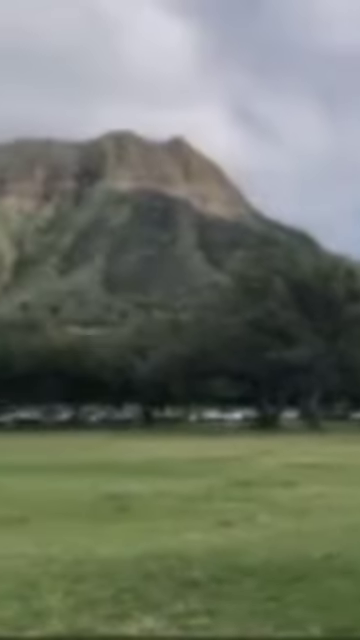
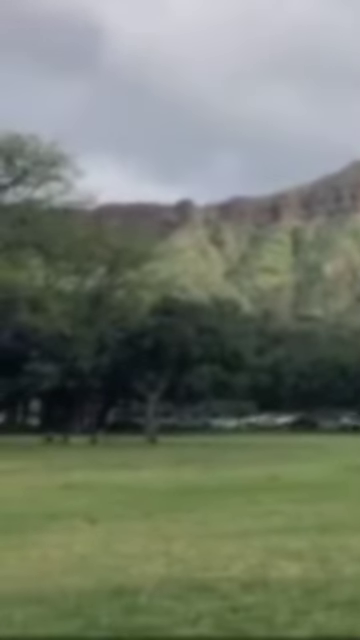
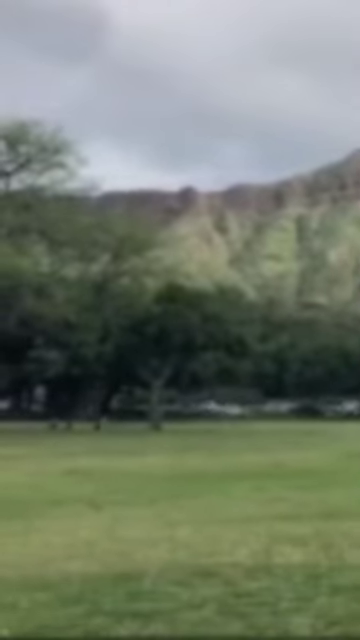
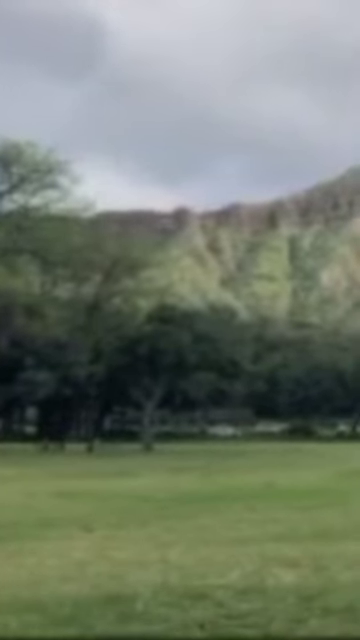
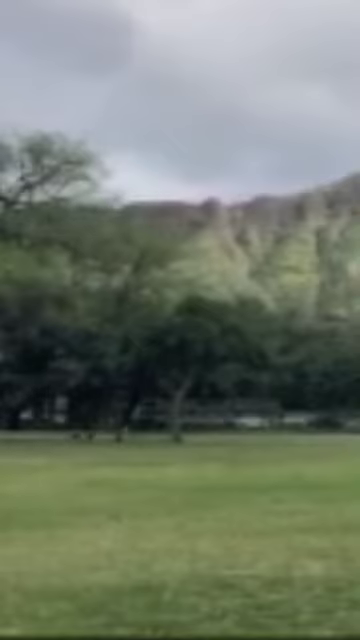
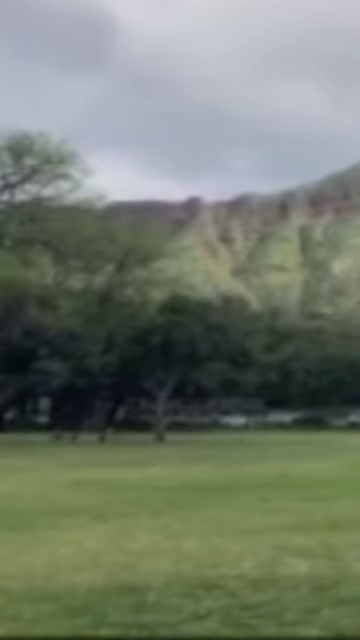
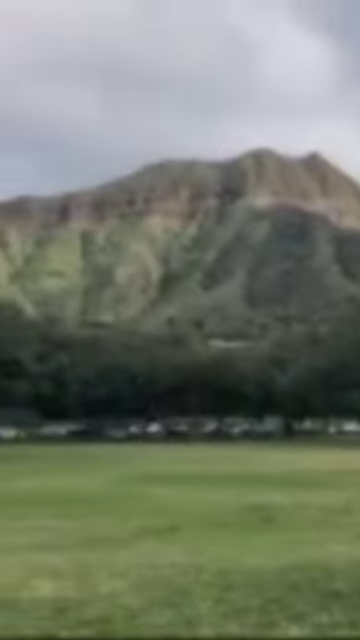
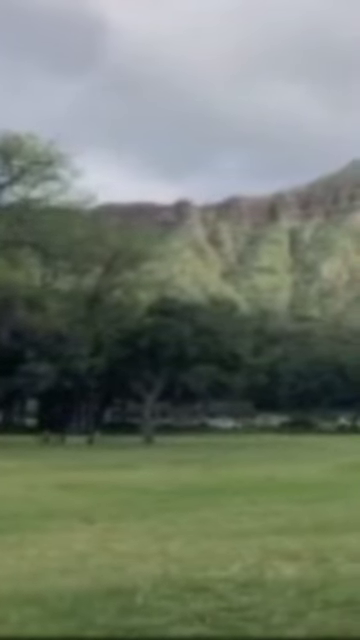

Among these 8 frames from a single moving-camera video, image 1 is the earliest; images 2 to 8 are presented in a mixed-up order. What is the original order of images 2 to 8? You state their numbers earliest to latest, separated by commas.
7, 2, 3, 5, 6, 8, 4
